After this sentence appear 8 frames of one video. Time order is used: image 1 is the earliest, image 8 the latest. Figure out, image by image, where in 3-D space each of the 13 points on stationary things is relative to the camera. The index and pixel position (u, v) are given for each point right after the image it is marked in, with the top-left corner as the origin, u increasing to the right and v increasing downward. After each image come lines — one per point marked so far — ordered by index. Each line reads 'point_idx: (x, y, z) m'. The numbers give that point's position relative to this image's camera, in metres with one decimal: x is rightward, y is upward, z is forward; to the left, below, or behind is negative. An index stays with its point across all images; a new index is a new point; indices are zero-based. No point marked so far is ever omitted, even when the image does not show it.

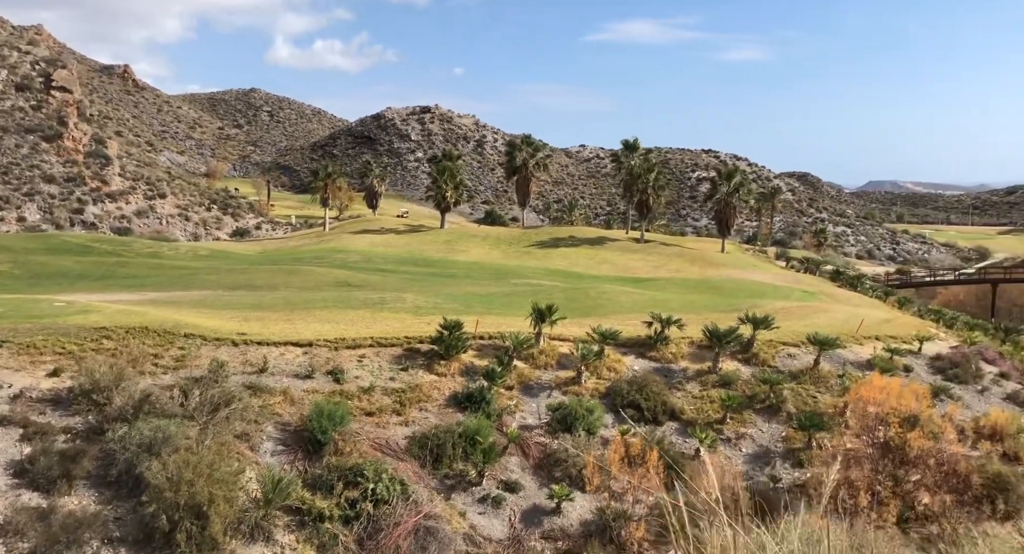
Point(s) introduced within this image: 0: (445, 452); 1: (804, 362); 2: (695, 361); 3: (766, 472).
0: (-1.2, -3.3, +13.5) m
1: (+7.6, -2.2, +19.0) m
2: (+4.7, -2.2, +18.8) m
3: (+5.3, -4.1, +15.2) m
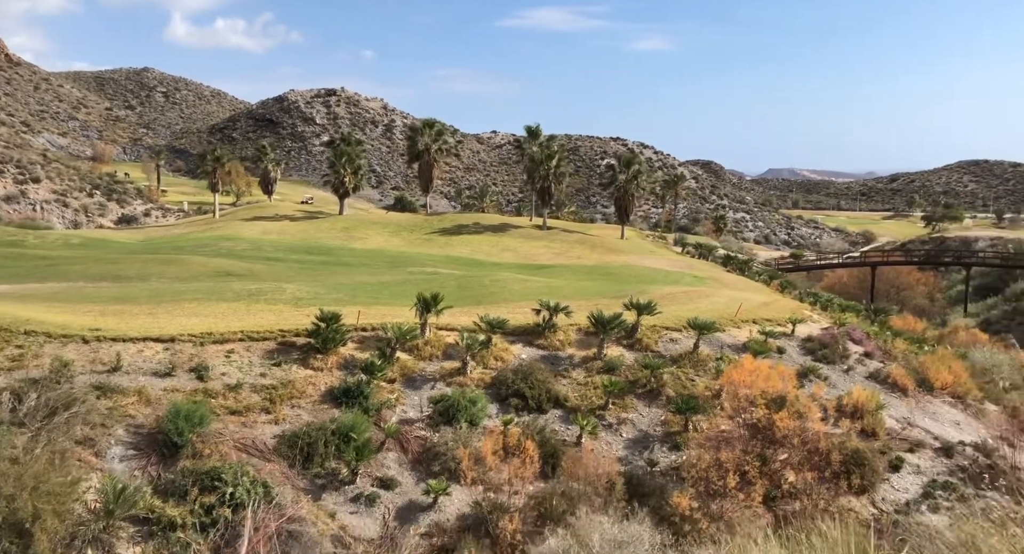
0: (-3.5, -3.1, +13.0) m
1: (+4.6, -1.8, +19.4) m
2: (+1.8, -1.8, +18.9) m
3: (+2.8, -3.8, +15.5) m
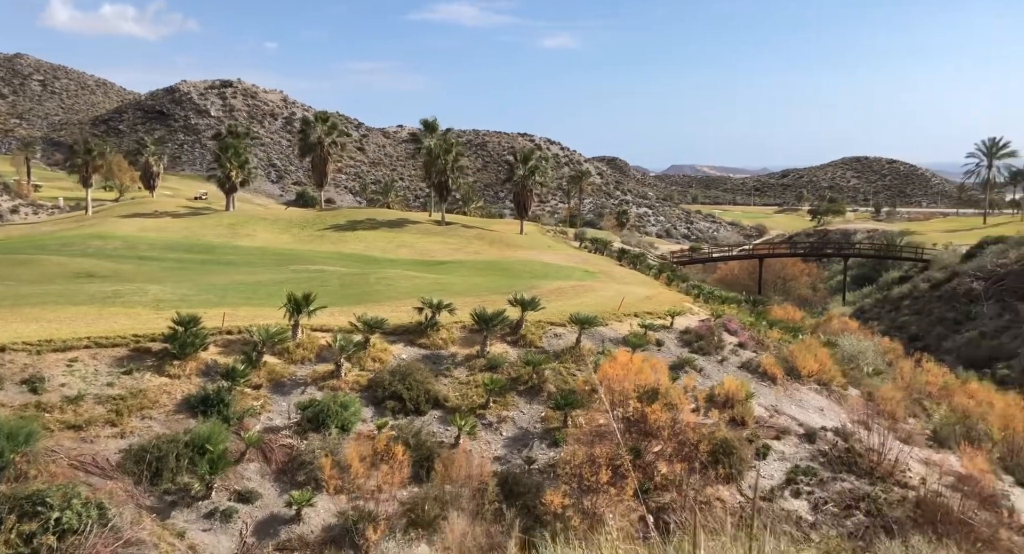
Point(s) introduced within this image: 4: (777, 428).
0: (-5.7, -3.1, +12.1) m
1: (+1.5, -1.7, +19.5) m
2: (-1.2, -1.7, +18.6) m
3: (+0.2, -3.7, +15.3) m
4: (+6.3, -3.6, +17.6) m
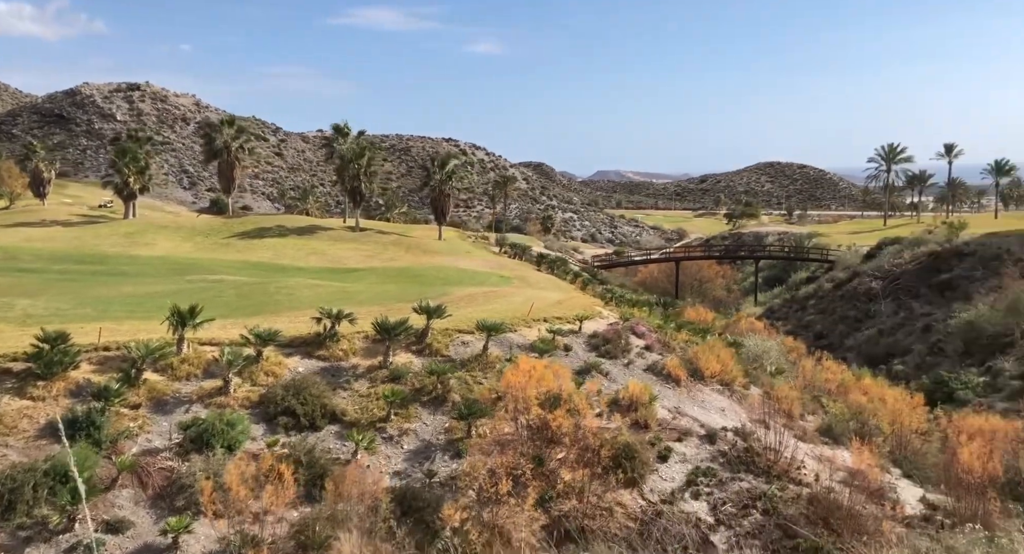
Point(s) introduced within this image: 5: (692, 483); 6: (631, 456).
0: (-7.4, -3.3, +11.0) m
1: (-1.0, -1.9, +19.1) m
2: (-3.6, -1.9, +18.0) m
3: (-1.8, -3.9, +14.8) m
4: (+4.1, -3.7, +17.7) m
5: (+4.0, -4.5, +16.1) m
6: (+2.6, -3.8, +15.7) m
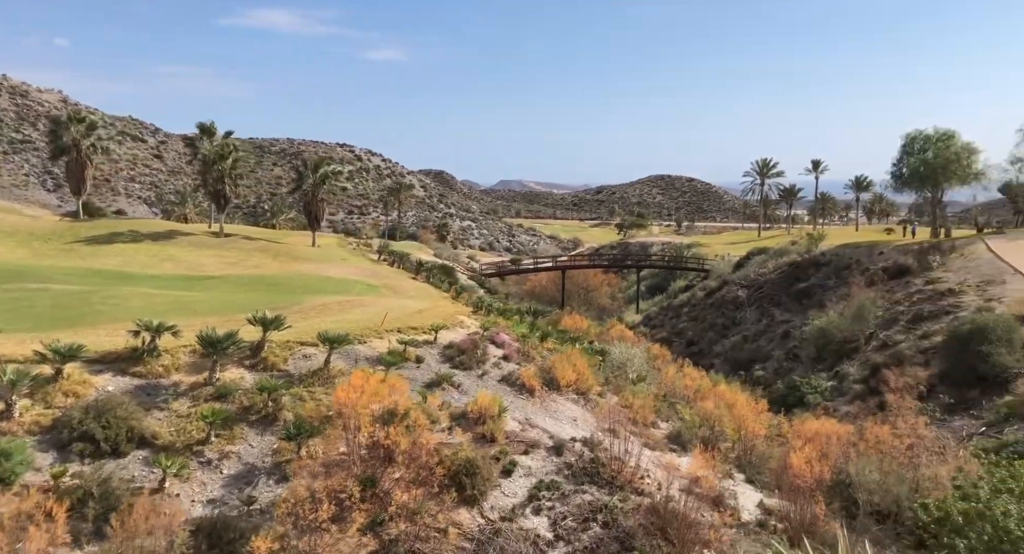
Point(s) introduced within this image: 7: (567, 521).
0: (-10.1, -3.4, +9.0) m
1: (-4.8, -2.1, +18.0) m
2: (-7.3, -2.1, +16.5) m
3: (-5.0, -4.0, +13.6) m
4: (+0.4, -3.9, +17.3) m
5: (+0.5, -4.7, +15.6) m
6: (-0.8, -4.0, +15.0) m
7: (+1.1, -5.1, +15.4) m
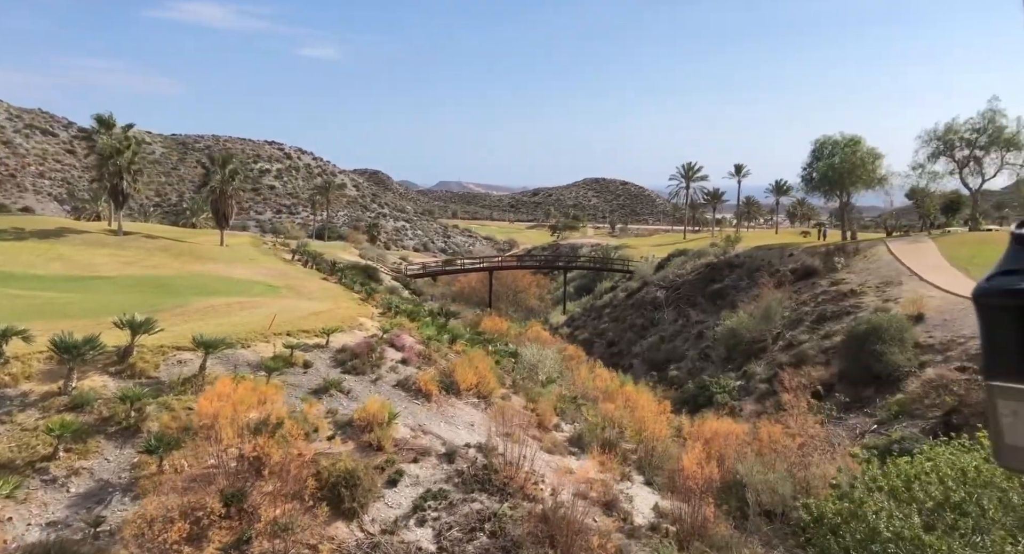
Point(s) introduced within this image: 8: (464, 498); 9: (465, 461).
0: (-11.8, -3.4, +7.5) m
1: (-7.4, -2.1, +16.8) m
2: (-9.7, -2.2, +15.2) m
3: (-7.2, -4.0, +12.5) m
4: (-2.2, -3.9, +16.6) m
5: (-1.9, -4.7, +15.0) m
6: (-3.2, -4.0, +14.3) m
7: (-1.2, -5.1, +14.8) m
8: (-1.1, -4.7, +15.7) m
9: (-1.1, -4.3, +16.8) m
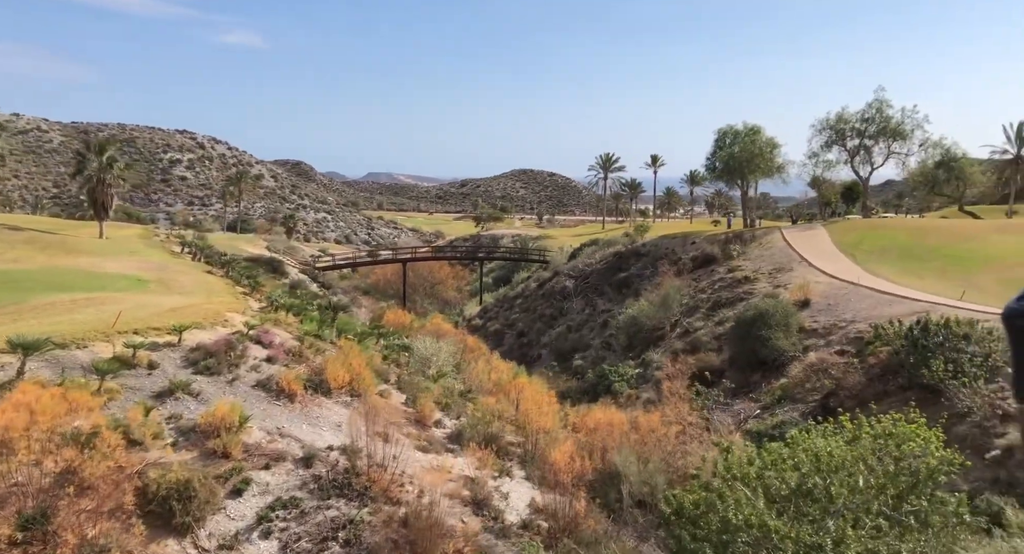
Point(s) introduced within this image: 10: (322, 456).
0: (-13.8, -3.5, +5.3) m
1: (-10.3, -2.0, +15.1) m
2: (-12.5, -2.1, +13.2) m
3: (-9.7, -4.0, +10.8) m
4: (-5.1, -3.8, +15.4) m
5: (-4.7, -4.6, +13.8) m
6: (-5.9, -3.9, +12.9) m
7: (-4.0, -5.0, +13.6) m
8: (-3.9, -4.6, +14.6) m
9: (-4.1, -4.1, +15.7) m
10: (-4.2, -3.9, +16.0) m
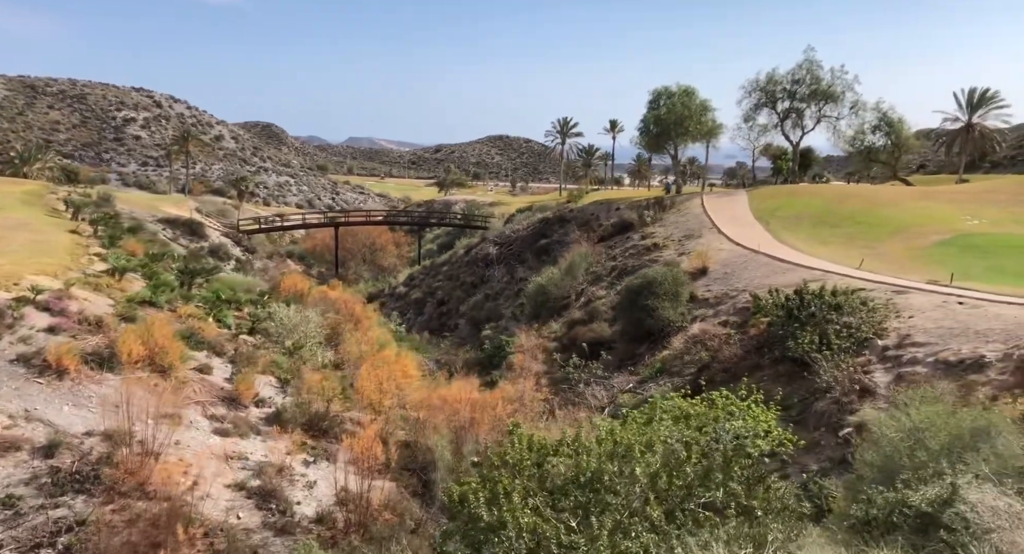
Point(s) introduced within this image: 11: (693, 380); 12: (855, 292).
0: (-17.4, -3.1, +2.6) m
1: (-14.3, -1.1, +12.4) m
2: (-16.3, -1.3, +10.4) m
3: (-13.5, -3.3, +8.2) m
4: (-9.1, -3.0, +13.0) m
5: (-8.6, -3.8, +11.5) m
6: (-9.8, -3.2, +10.5) m
7: (-7.9, -4.2, +11.3) m
8: (-7.9, -3.8, +12.3) m
9: (-8.1, -3.2, +13.4) m
10: (-8.2, -3.1, +13.6) m
11: (+4.9, -2.9, +20.0) m
12: (+8.8, -0.4, +18.7) m
